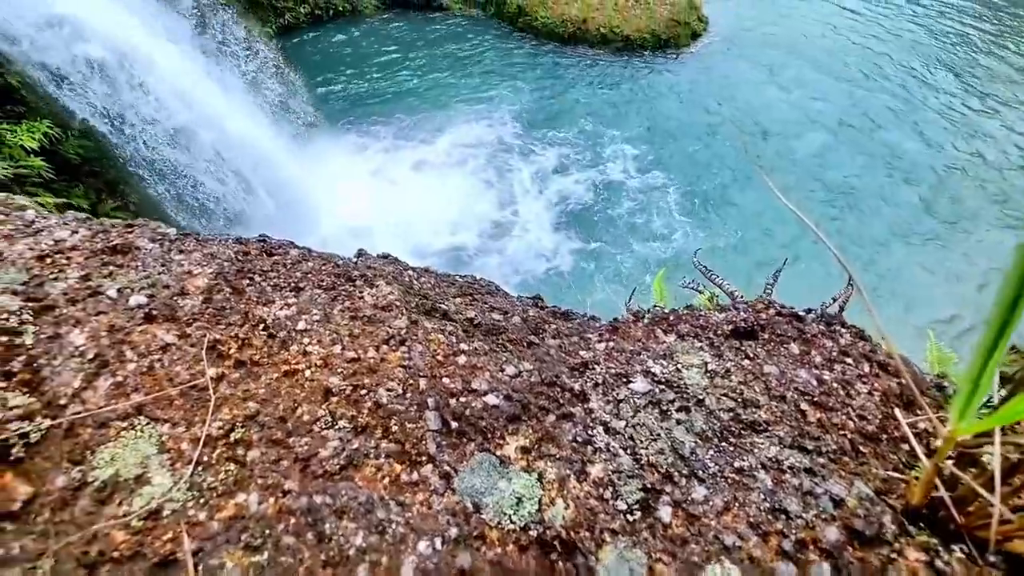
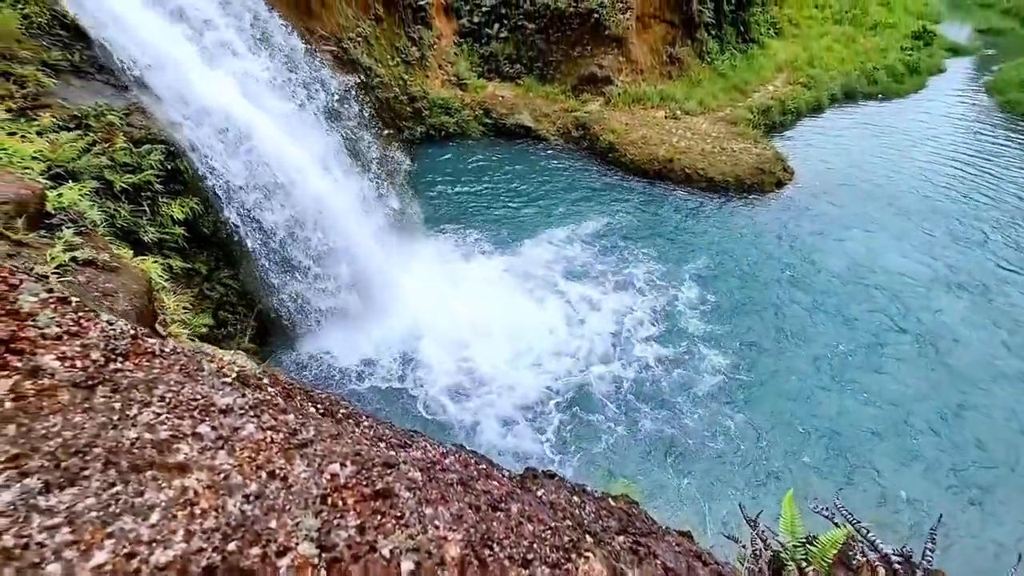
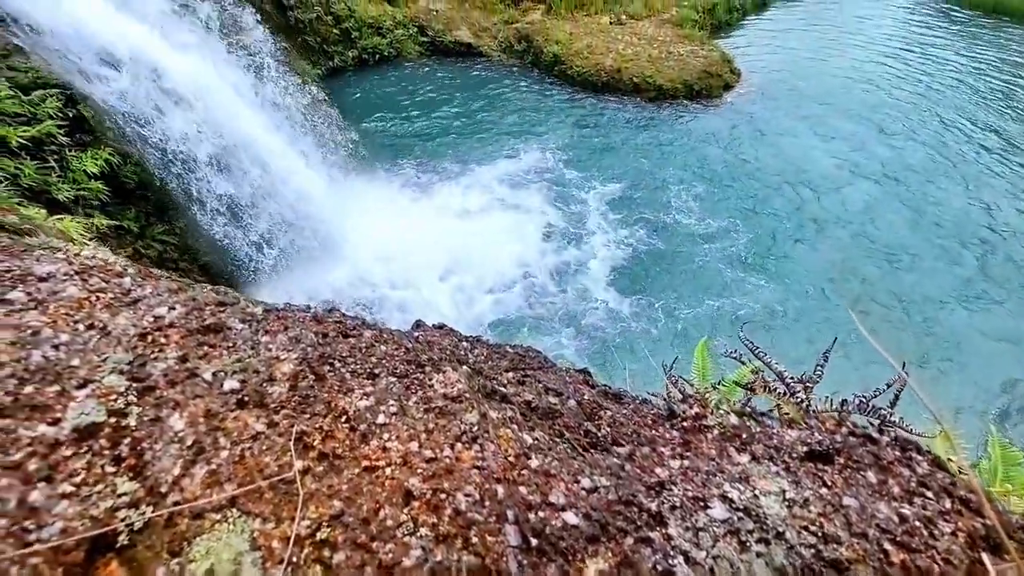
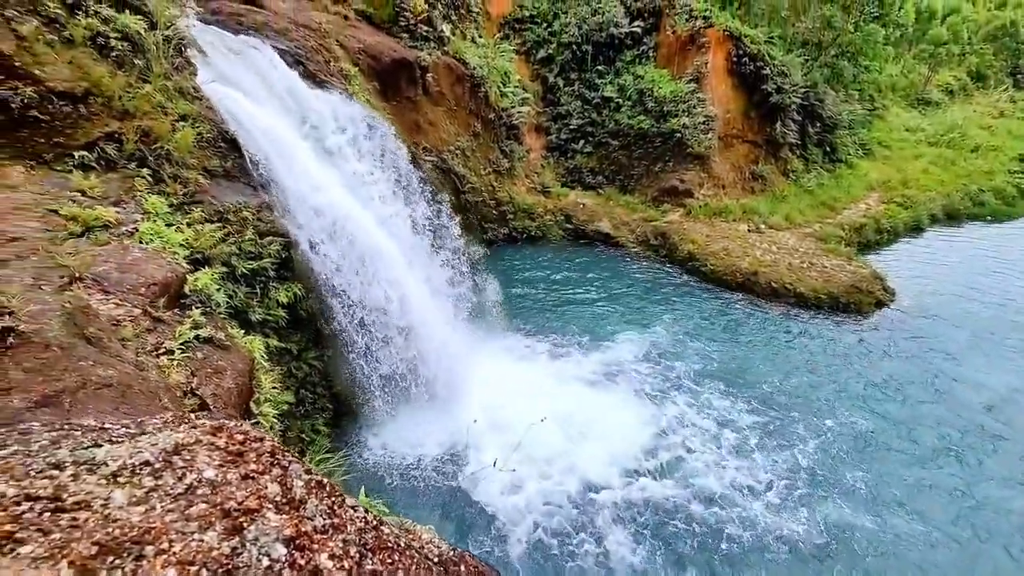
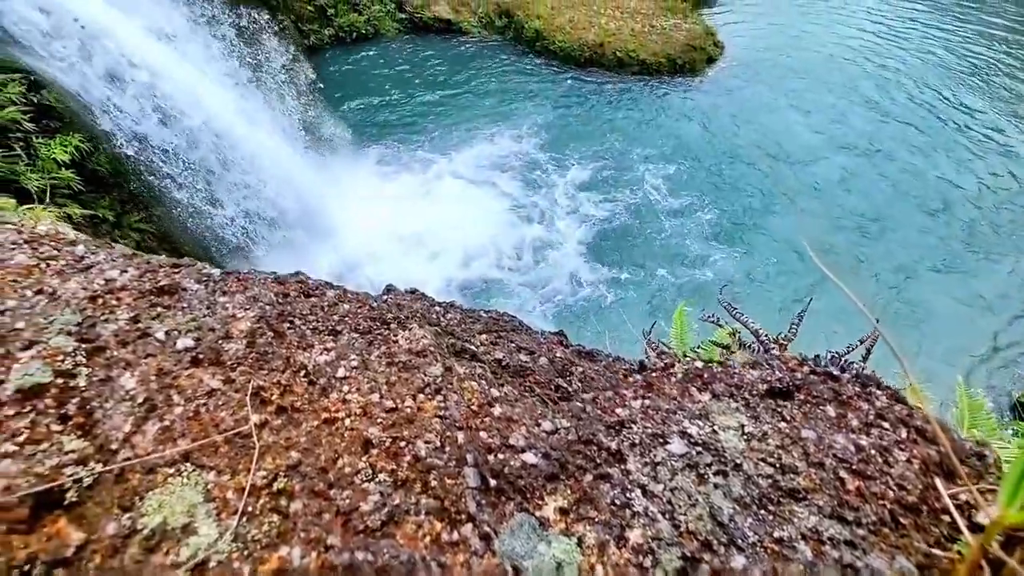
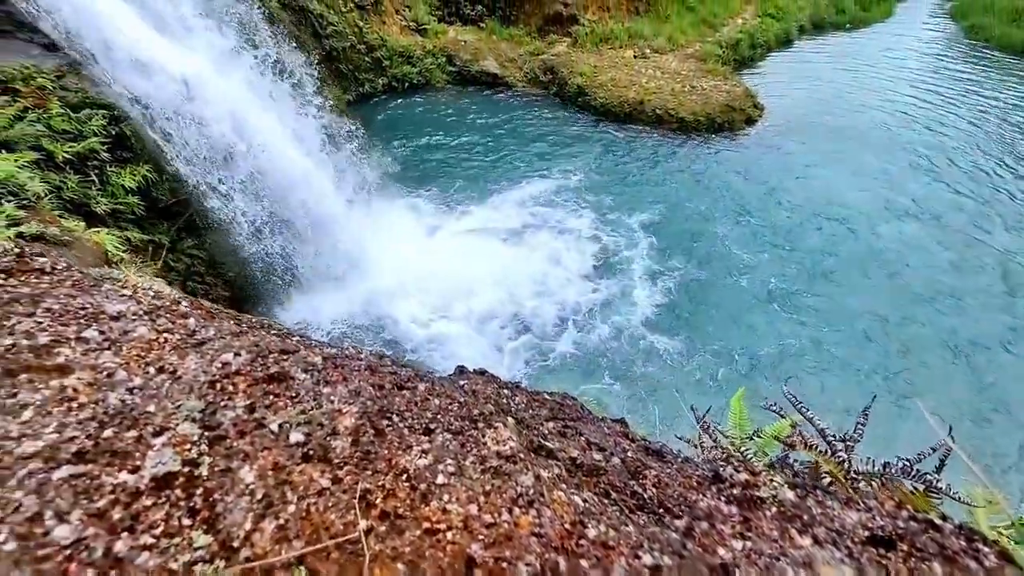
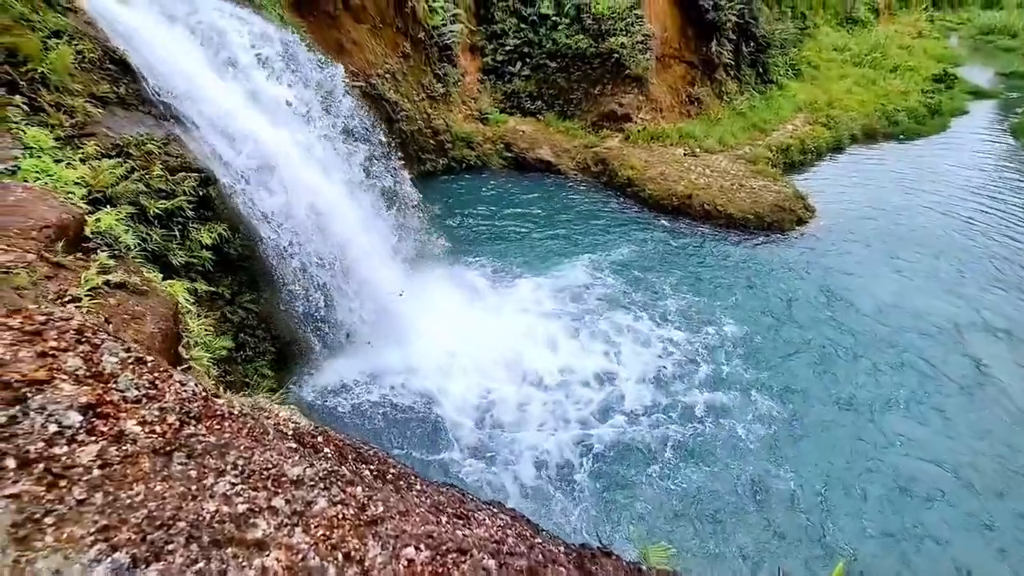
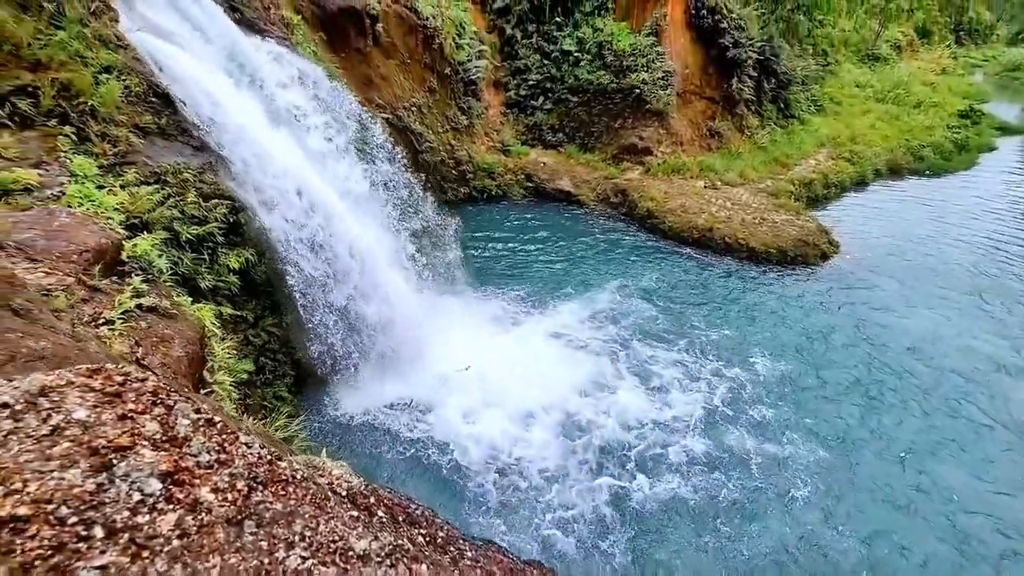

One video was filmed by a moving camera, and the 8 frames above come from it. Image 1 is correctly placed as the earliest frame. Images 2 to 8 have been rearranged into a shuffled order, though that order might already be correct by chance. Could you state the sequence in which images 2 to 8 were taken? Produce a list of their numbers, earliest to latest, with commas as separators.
5, 3, 6, 2, 7, 8, 4
